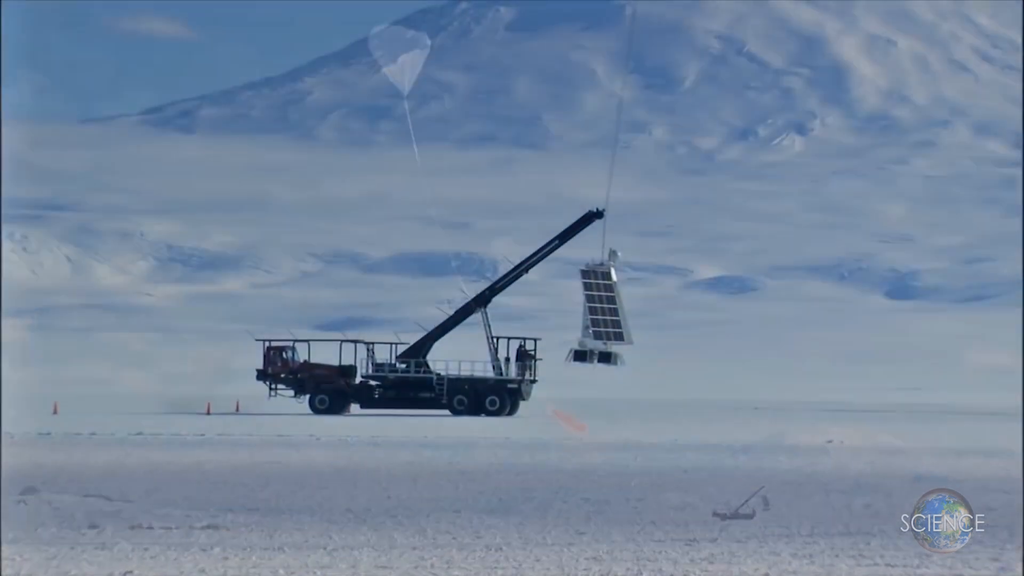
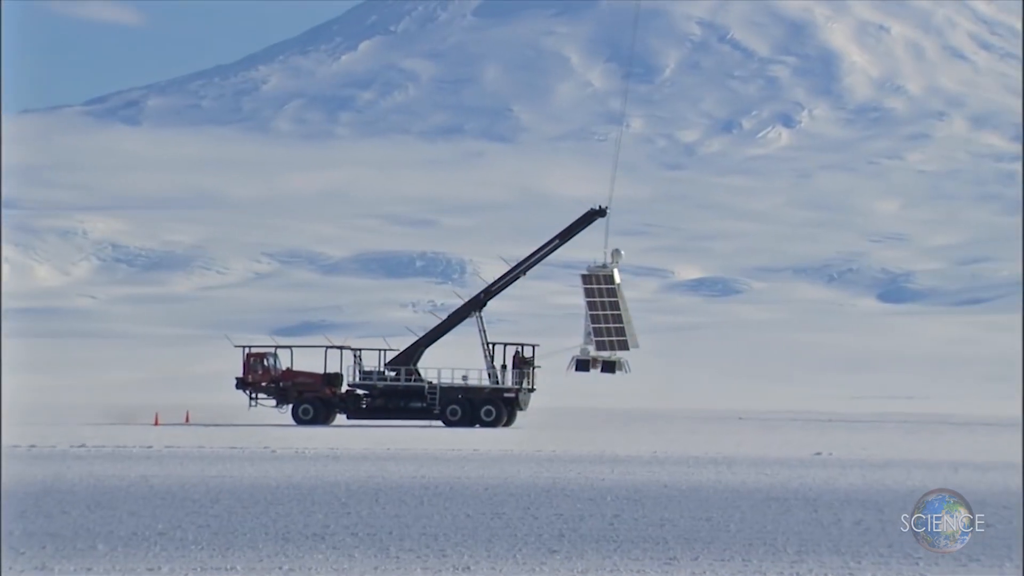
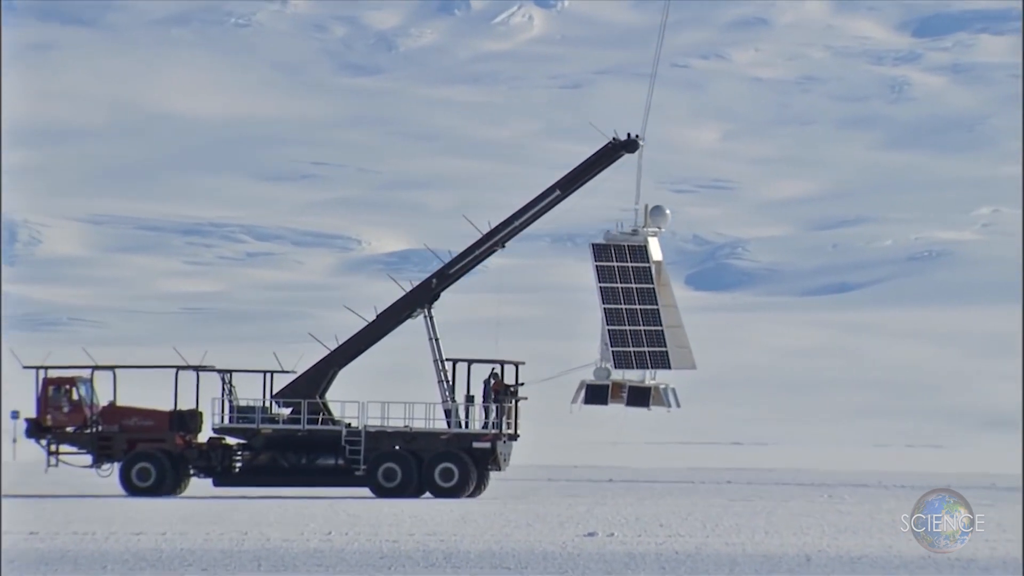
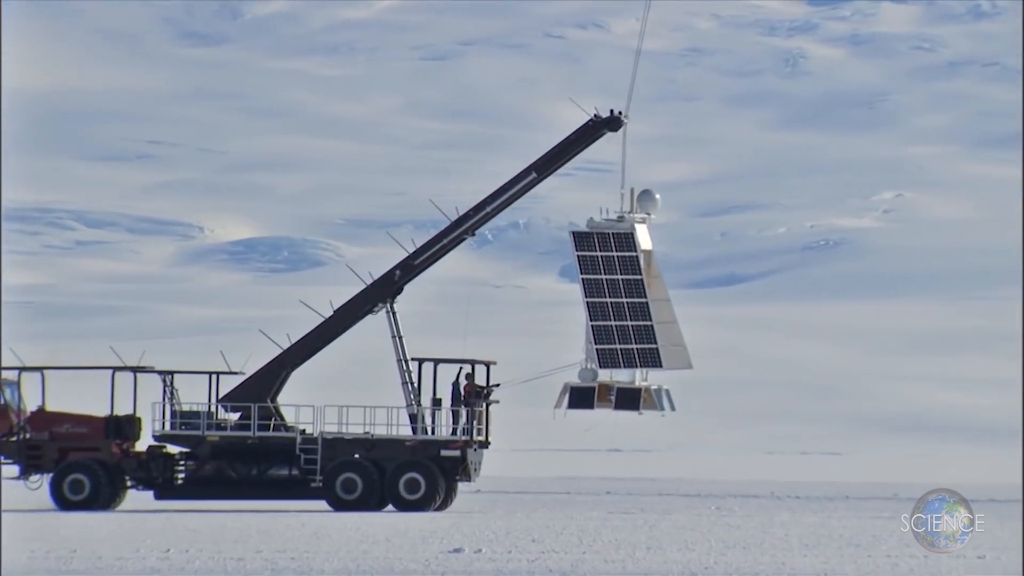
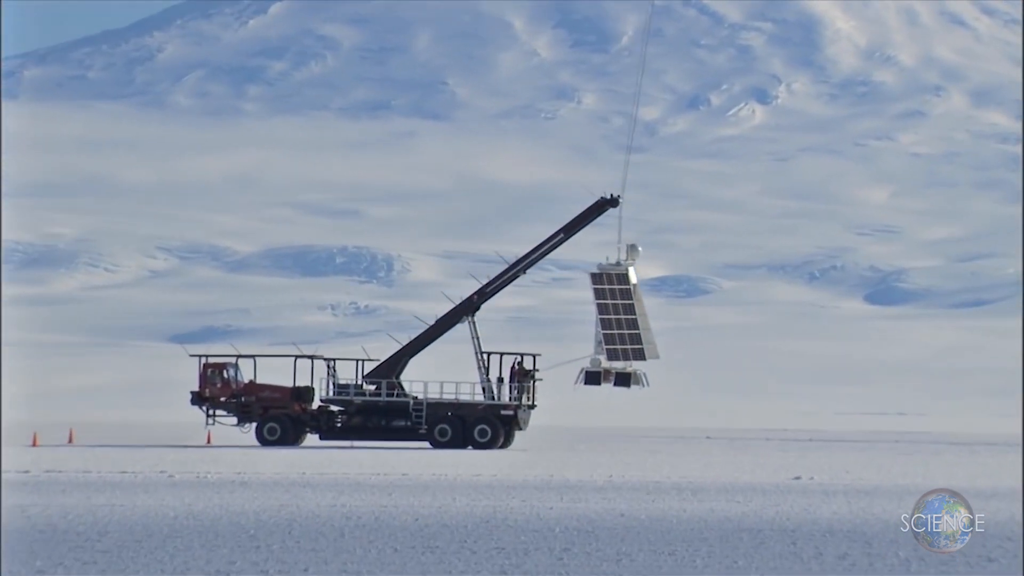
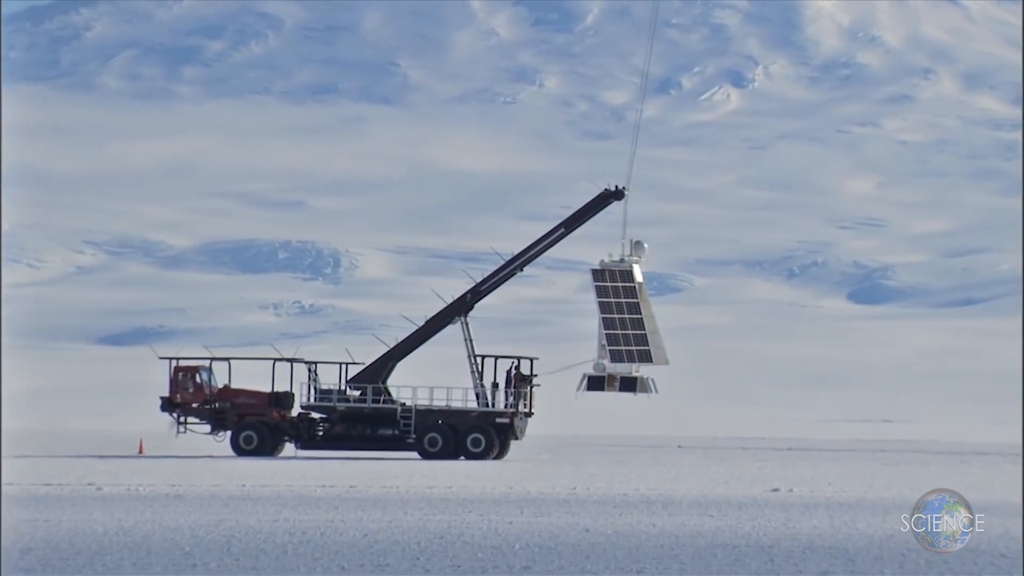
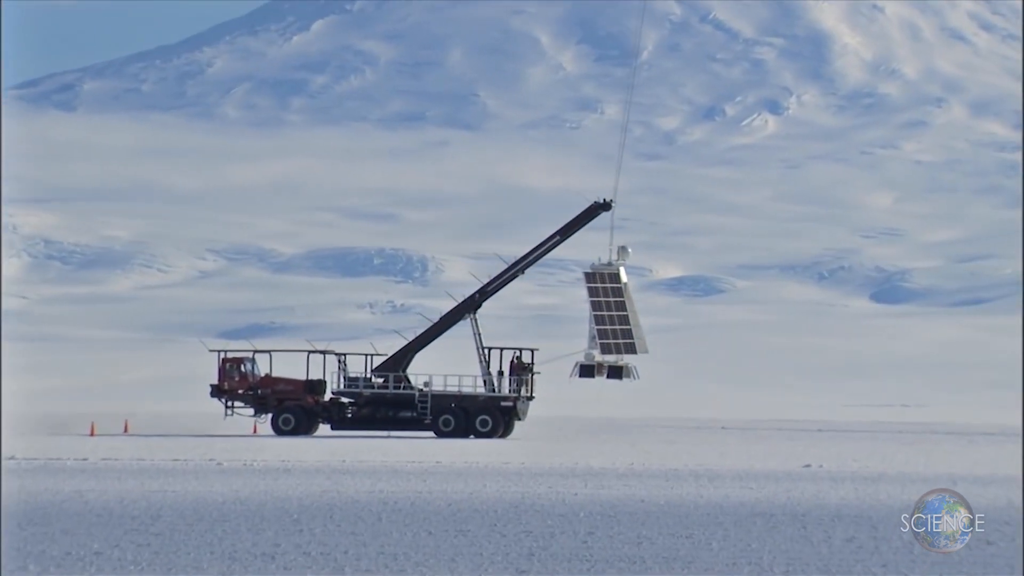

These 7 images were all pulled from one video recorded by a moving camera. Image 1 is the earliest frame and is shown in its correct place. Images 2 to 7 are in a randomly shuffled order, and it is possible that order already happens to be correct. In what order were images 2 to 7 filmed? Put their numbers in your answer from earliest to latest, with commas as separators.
2, 7, 5, 6, 3, 4
